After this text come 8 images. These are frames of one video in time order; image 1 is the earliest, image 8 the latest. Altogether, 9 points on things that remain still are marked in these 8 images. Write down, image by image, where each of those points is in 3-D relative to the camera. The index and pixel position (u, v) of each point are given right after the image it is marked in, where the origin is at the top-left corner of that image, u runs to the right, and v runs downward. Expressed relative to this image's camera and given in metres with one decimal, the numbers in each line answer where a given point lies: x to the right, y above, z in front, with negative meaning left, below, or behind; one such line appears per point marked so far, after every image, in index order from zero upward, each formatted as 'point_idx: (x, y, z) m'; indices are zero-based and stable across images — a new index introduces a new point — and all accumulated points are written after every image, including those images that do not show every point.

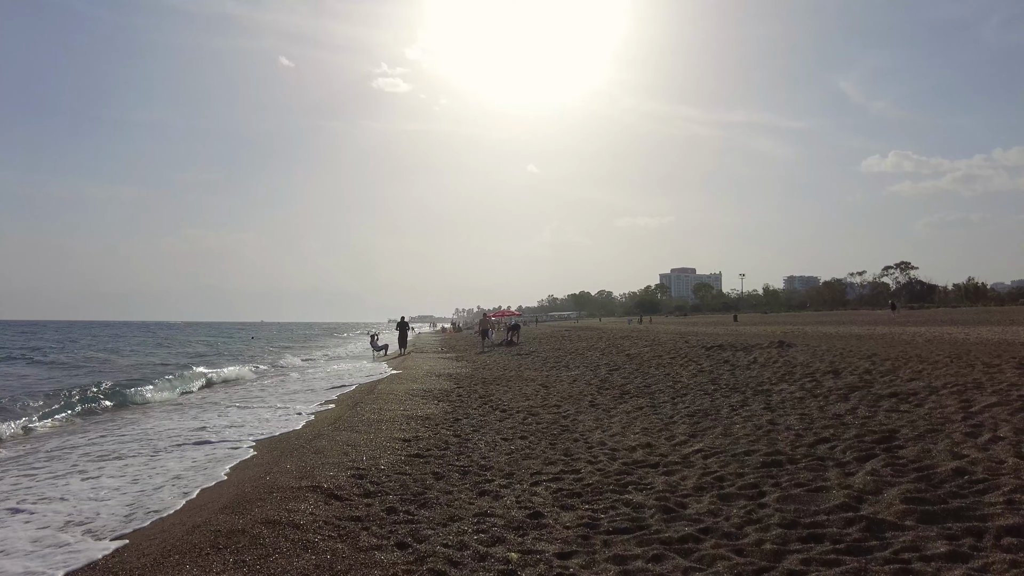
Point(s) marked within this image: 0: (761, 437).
0: (+3.5, -2.1, +7.6) m
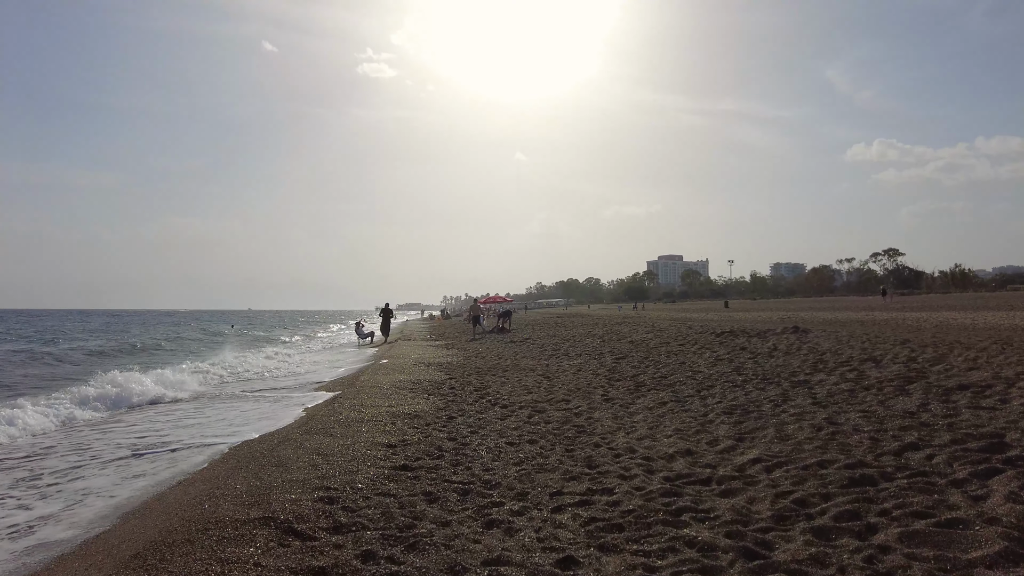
0: (+3.6, -1.7, +6.2) m
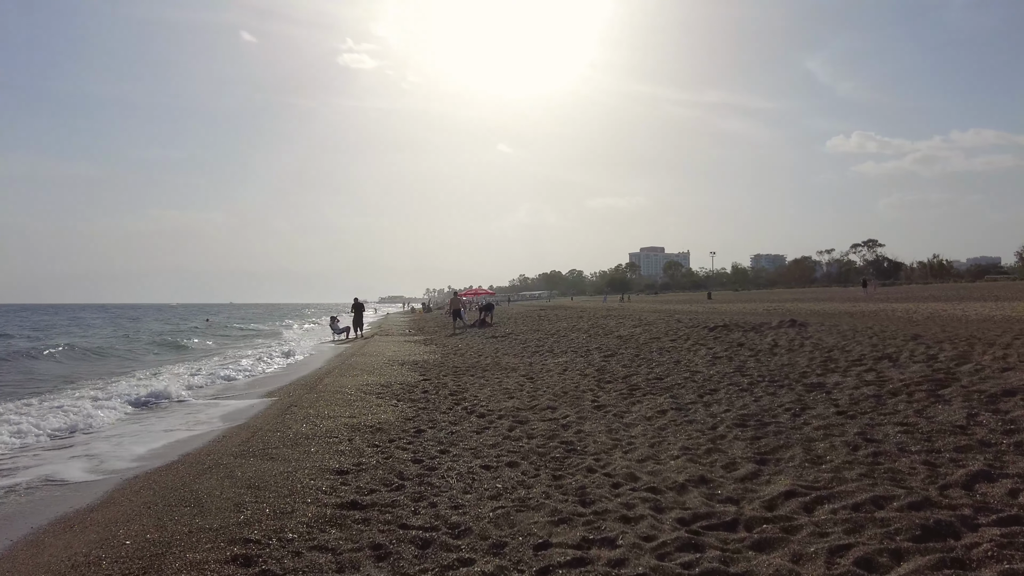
0: (+3.4, -1.7, +5.1) m
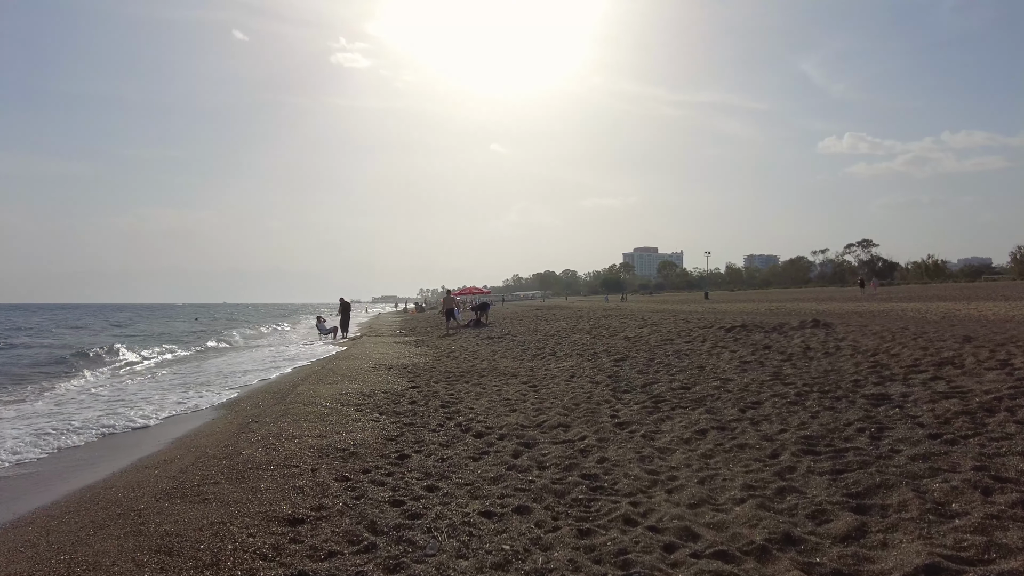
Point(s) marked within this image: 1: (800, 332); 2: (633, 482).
0: (+3.5, -1.6, +3.6) m
1: (+7.8, -1.2, +14.7) m
2: (+1.1, -1.8, +5.2) m
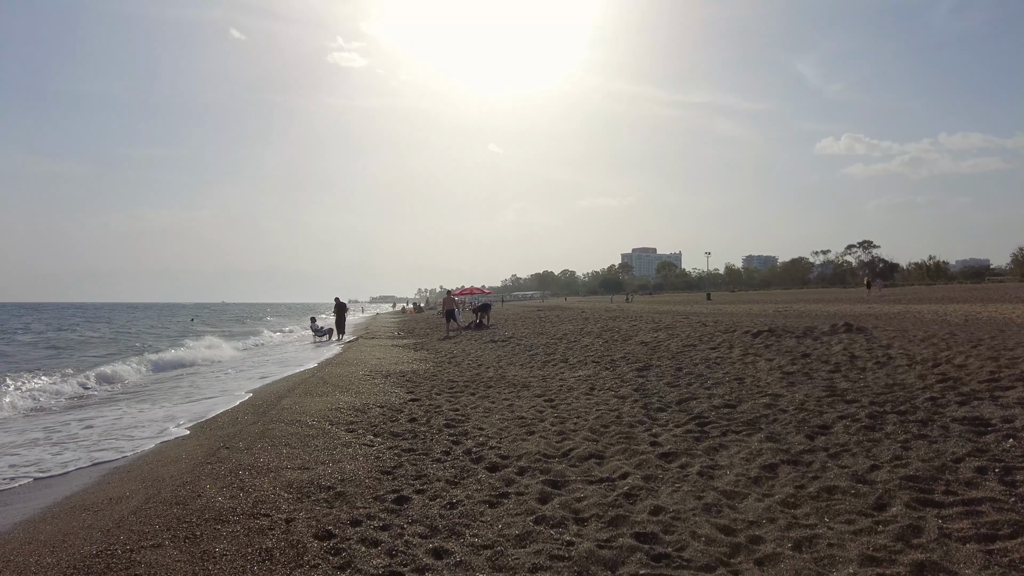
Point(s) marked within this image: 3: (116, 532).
0: (+3.7, -1.6, +2.4) m
1: (+8.0, -1.2, +13.5) m
2: (+1.4, -1.8, +3.9) m
3: (-3.2, -2.0, +4.5) m
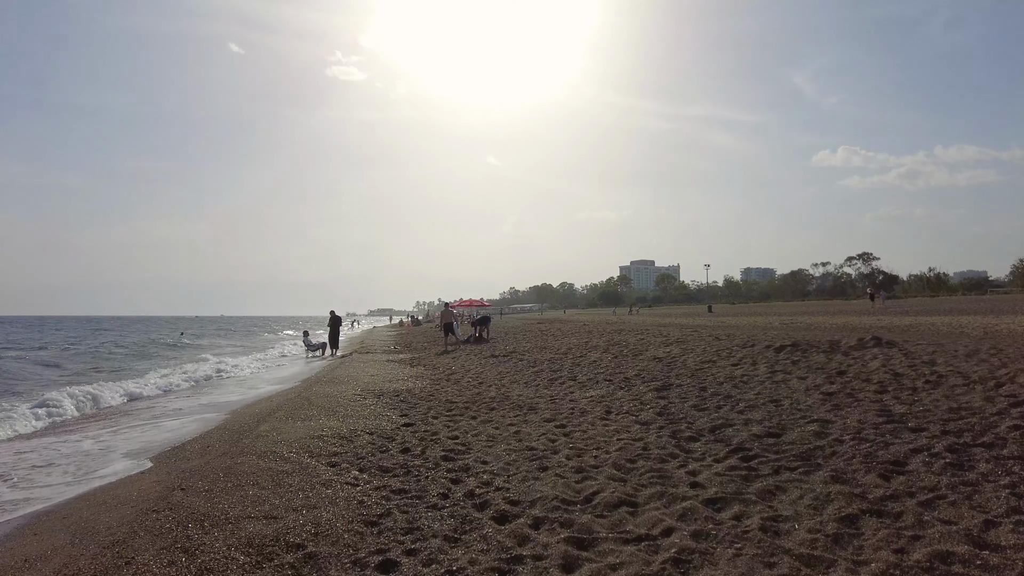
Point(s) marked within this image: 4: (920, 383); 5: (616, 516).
0: (+3.9, -1.6, +1.3) m
1: (+8.1, -1.5, +12.4) m
2: (+1.5, -1.9, +2.8) m
3: (-3.1, -2.1, +3.3) m
4: (+6.6, -1.5, +8.8) m
5: (+0.9, -2.0, +4.7) m
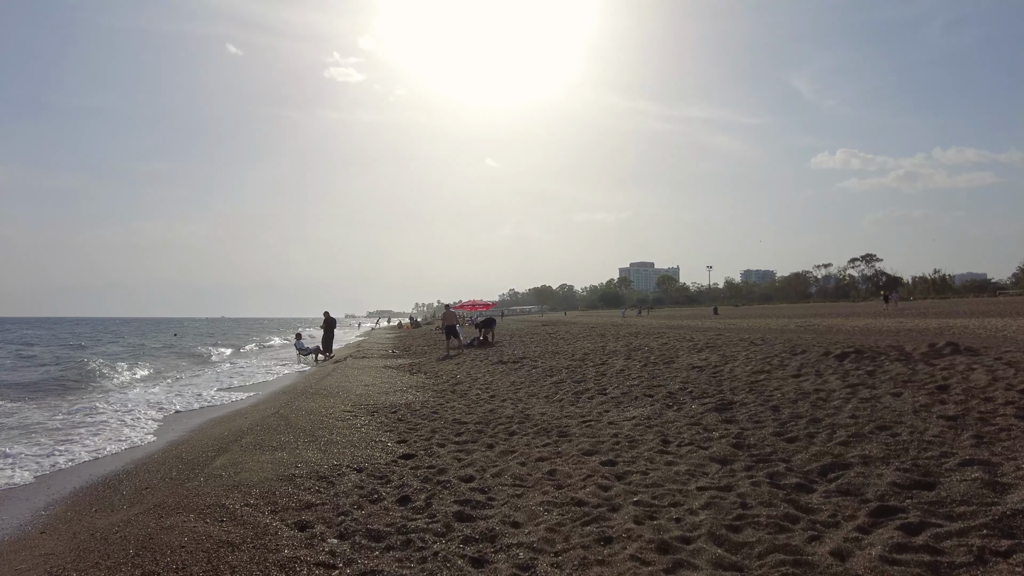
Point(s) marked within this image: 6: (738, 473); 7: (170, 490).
0: (+4.2, -1.5, -0.7) m
1: (+8.5, -1.4, +10.4) m
2: (+1.9, -1.8, +0.8) m
3: (-2.7, -2.0, +1.3) m
4: (+6.9, -1.4, +6.8) m
5: (+1.3, -1.9, +2.7) m
6: (+2.4, -1.9, +5.7) m
7: (-3.9, -2.2, +6.1) m
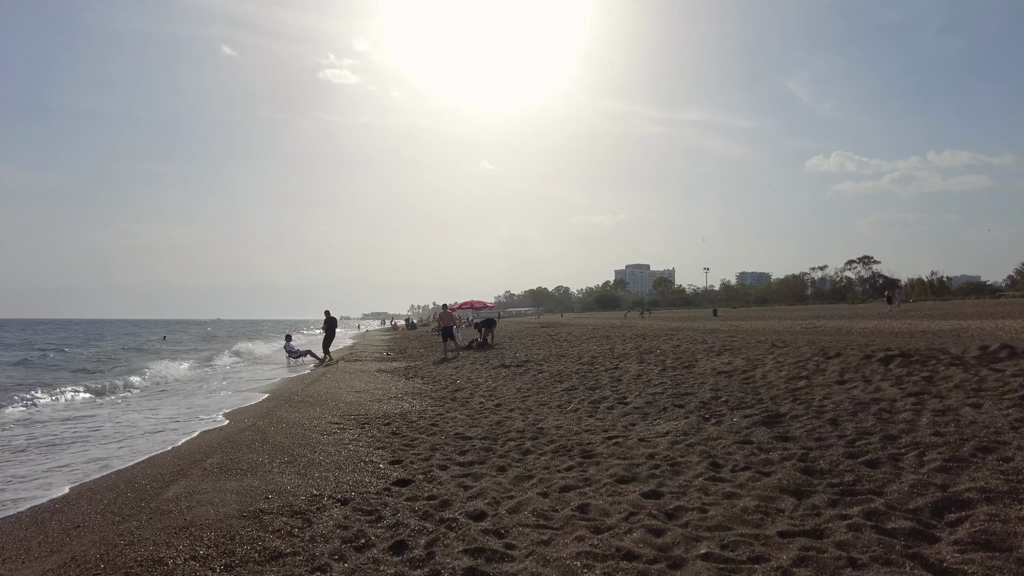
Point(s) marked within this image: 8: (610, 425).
0: (+4.5, -1.4, -1.9) m
1: (+8.6, -1.3, +9.3) m
2: (+2.2, -1.7, -0.4) m
3: (-2.5, -1.8, +0.1) m
4: (+7.1, -1.4, +5.7) m
5: (+1.5, -1.8, +1.5) m
6: (+2.6, -1.8, +4.5) m
7: (-3.7, -2.1, +4.8) m
8: (+1.5, -2.0, +8.0) m
